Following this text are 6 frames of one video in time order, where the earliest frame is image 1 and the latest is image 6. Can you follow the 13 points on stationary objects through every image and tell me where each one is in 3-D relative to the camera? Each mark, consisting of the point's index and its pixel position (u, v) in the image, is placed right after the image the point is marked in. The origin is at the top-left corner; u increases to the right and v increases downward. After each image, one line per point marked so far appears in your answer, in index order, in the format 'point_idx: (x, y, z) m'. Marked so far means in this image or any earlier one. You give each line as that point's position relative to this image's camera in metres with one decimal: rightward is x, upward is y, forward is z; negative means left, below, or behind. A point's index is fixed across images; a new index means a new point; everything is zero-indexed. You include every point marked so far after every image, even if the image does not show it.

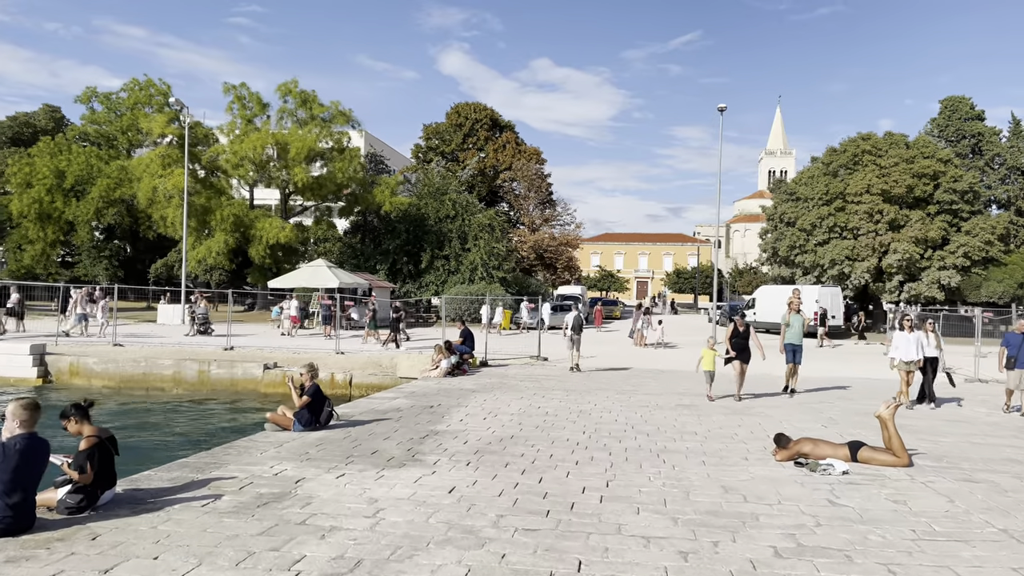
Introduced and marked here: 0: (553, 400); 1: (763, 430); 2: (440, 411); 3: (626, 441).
0: (+0.6, -1.6, +10.8) m
1: (+2.8, -1.6, +8.4) m
2: (-0.9, -1.5, +9.6) m
3: (+1.1, -1.5, +7.6) m
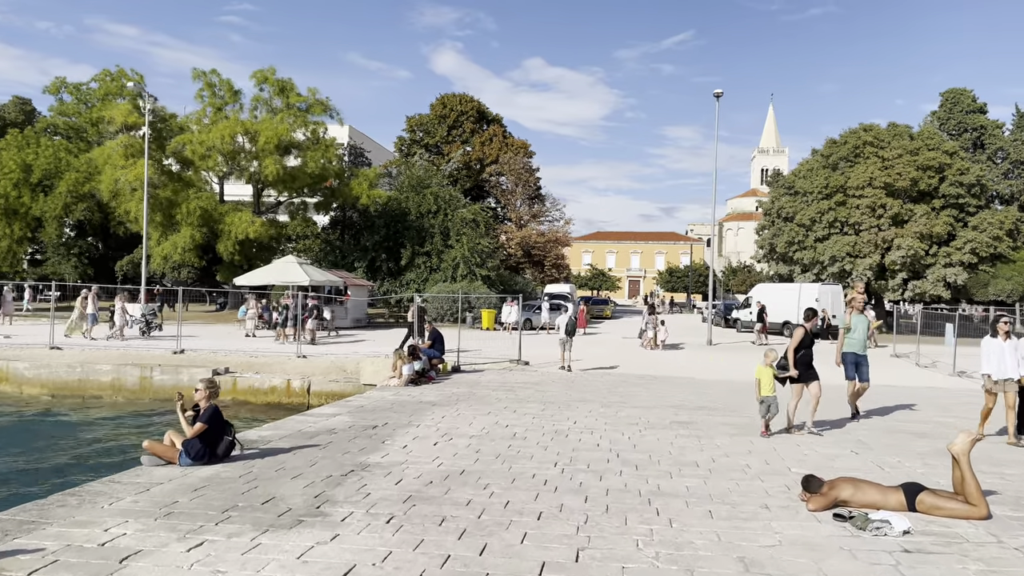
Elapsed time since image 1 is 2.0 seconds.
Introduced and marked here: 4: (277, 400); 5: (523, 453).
0: (+0.2, -1.5, +9.1) m
1: (+2.4, -1.5, +6.7) m
2: (-1.3, -1.5, +7.9) m
3: (+0.7, -1.5, +5.9) m
4: (-4.8, -2.3, +15.9) m
5: (+0.1, -1.5, +6.8) m
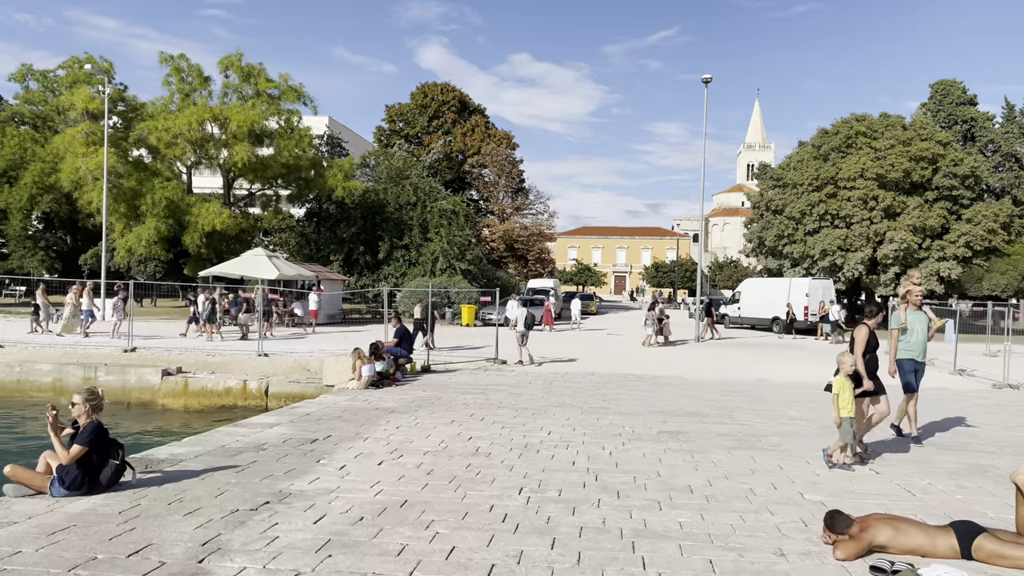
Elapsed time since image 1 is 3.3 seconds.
0: (-0.2, -1.4, +7.9) m
1: (+2.0, -1.4, +5.6) m
2: (-1.6, -1.4, +6.7) m
3: (+0.4, -1.4, +4.8) m
4: (-5.3, -2.2, +14.6) m
5: (-0.2, -1.4, +5.7) m
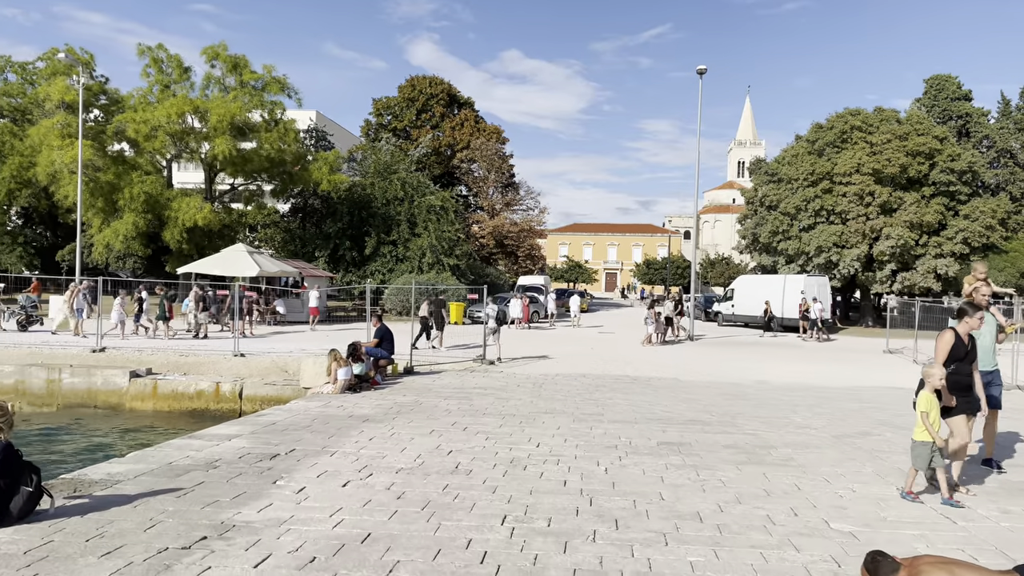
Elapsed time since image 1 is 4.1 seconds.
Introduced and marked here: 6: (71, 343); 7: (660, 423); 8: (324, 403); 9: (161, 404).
0: (-0.3, -1.4, +7.2) m
1: (+1.9, -1.4, +4.9) m
2: (-1.7, -1.4, +6.0) m
3: (+0.3, -1.4, +4.1) m
4: (-5.5, -2.1, +13.9) m
5: (-0.3, -1.4, +5.0) m
6: (-9.8, -1.2, +17.0) m
7: (+1.6, -1.4, +8.1) m
8: (-2.2, -1.4, +9.2) m
9: (-6.3, -2.1, +13.9) m
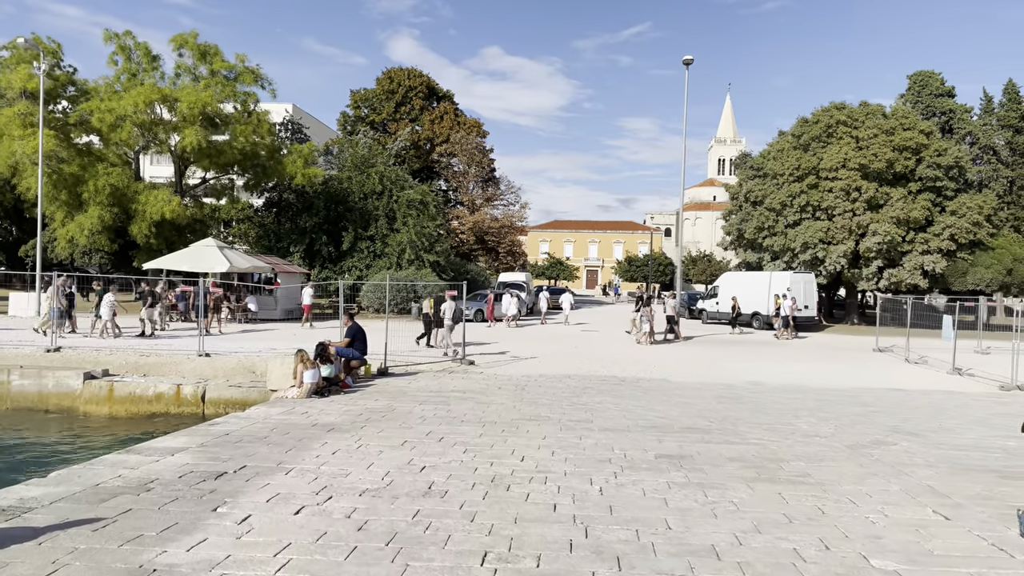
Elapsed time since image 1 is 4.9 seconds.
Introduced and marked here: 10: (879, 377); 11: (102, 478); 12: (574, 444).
0: (-0.5, -1.4, +6.4) m
1: (+1.8, -1.4, +4.2) m
2: (-1.8, -1.3, +5.2) m
3: (+0.3, -1.3, +3.3) m
4: (-5.9, -2.1, +13.0) m
5: (-0.4, -1.3, +4.2) m
6: (-10.1, -1.1, +16.0) m
7: (+1.4, -1.4, +7.4) m
8: (-2.5, -1.3, +8.4) m
9: (-6.7, -2.0, +13.0) m
10: (+7.2, -1.7, +15.0) m
11: (-2.9, -1.3, +5.3) m
12: (+0.5, -1.4, +6.8) m
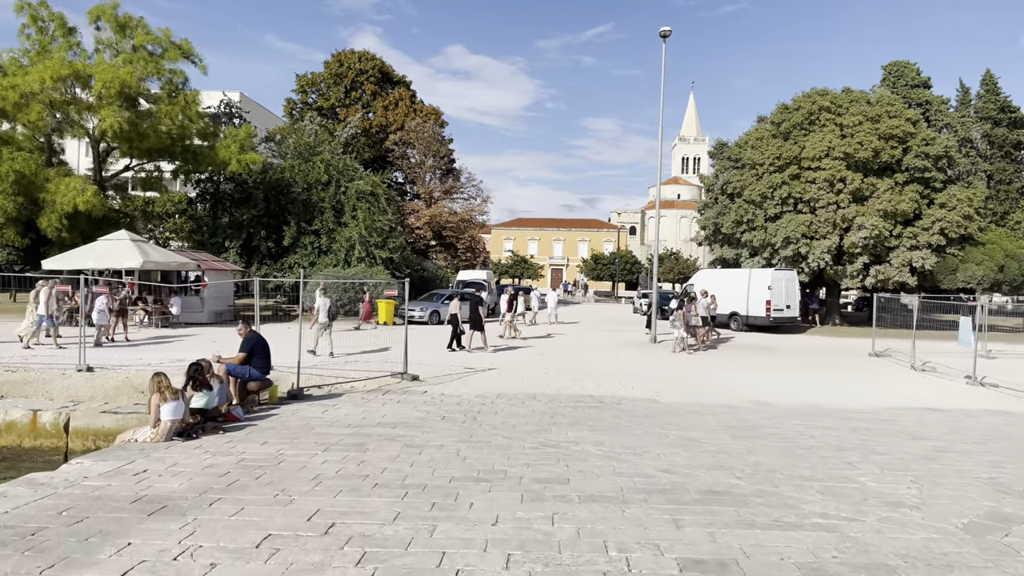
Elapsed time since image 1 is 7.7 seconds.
0: (-0.8, -1.3, +3.8) m
1: (+1.6, -1.3, +1.7) m
2: (-2.1, -1.3, +2.5) m
3: (0.0, -1.3, +0.8) m
4: (-6.5, -2.0, +10.1) m
5: (-0.7, -1.3, +1.6) m
6: (-10.9, -1.1, +13.0) m
7: (+1.0, -1.4, +4.9) m
8: (-2.9, -1.3, +5.7) m
9: (-7.3, -2.0, +10.1) m
10: (+6.4, -1.7, +12.8) m
11: (-3.2, -1.3, +2.6) m
12: (+0.2, -1.4, +4.2) m
